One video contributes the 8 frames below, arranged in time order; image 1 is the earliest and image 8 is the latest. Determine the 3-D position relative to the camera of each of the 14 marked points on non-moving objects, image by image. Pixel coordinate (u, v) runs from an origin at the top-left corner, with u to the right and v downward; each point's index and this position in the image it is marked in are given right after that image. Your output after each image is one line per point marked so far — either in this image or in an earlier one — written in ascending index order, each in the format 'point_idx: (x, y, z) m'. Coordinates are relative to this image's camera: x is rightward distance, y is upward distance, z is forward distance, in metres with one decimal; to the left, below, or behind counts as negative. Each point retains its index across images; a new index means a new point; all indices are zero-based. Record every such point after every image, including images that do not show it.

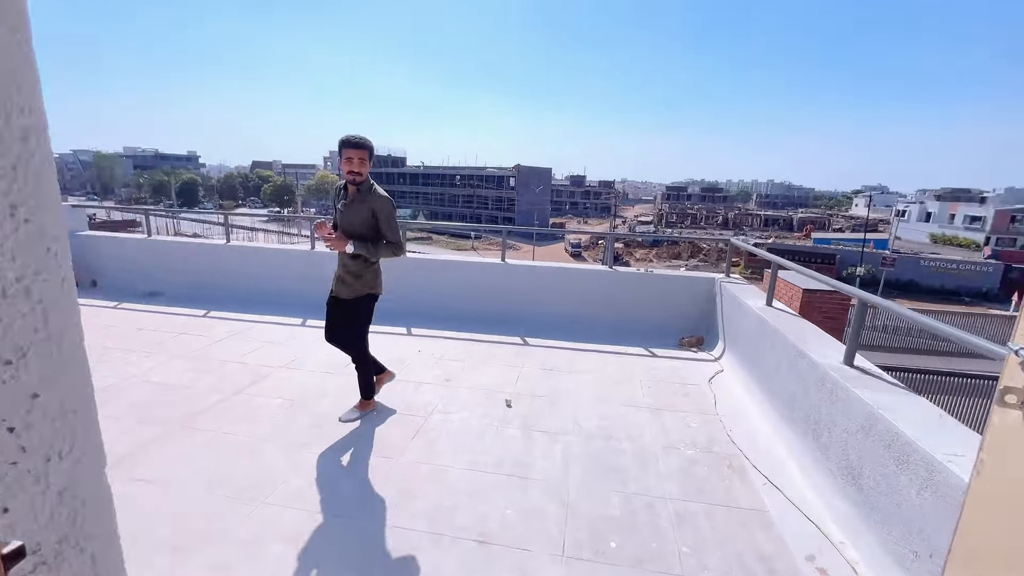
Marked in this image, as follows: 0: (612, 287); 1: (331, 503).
0: (+1.0, 0.0, +4.5) m
1: (-0.8, -1.0, +2.0) m
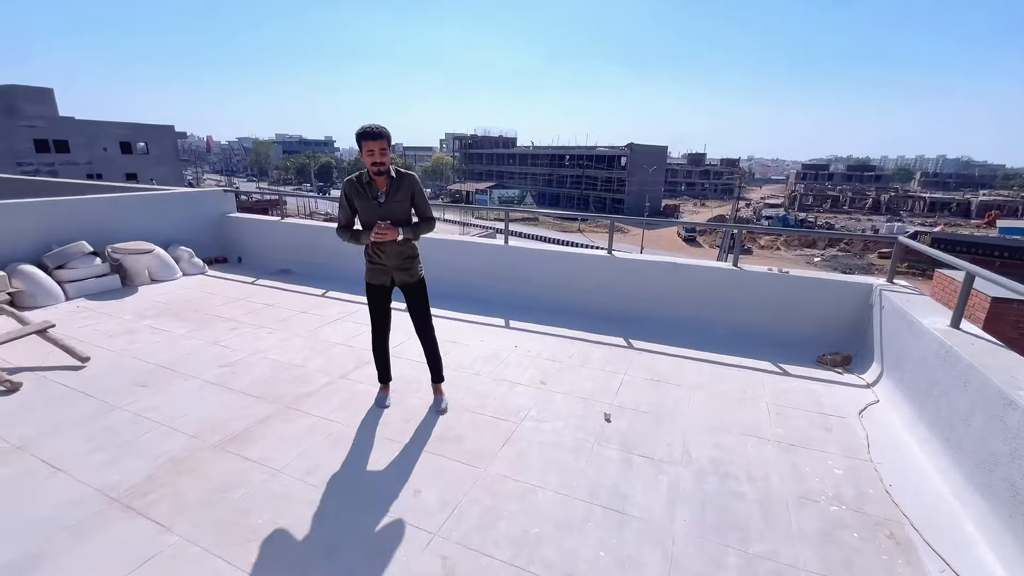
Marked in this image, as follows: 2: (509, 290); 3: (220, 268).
0: (+1.9, 0.0, +3.9) m
1: (-0.4, -1.0, +2.0) m
2: (0.0, 0.0, +4.8) m
3: (-3.7, +0.3, +5.9) m
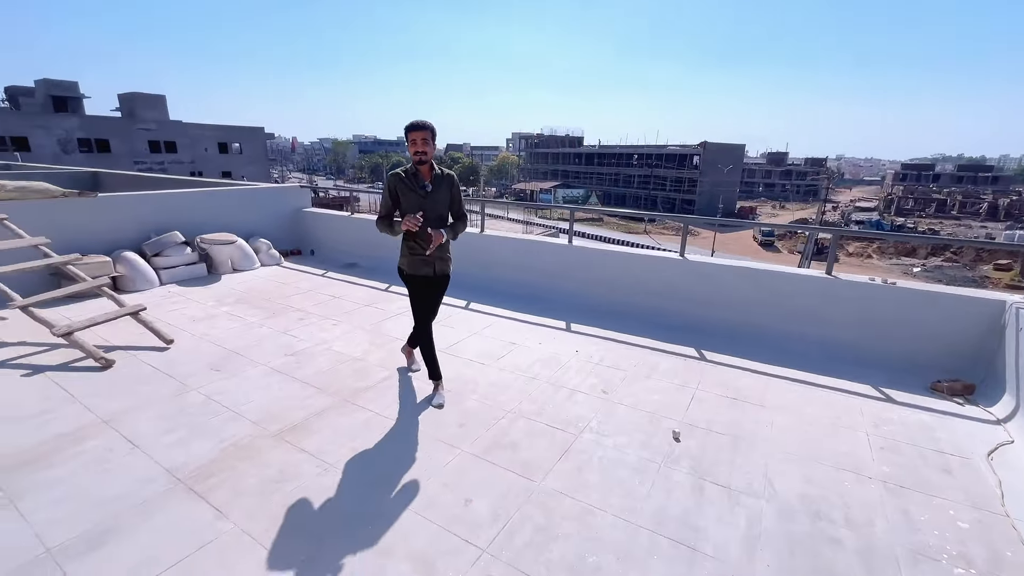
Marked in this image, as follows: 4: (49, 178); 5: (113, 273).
0: (+2.4, -0.1, +3.5) m
1: (-0.2, -1.0, +1.9) m
2: (+0.6, 0.0, +4.6) m
3: (-2.9, +0.4, +6.2) m
4: (-7.3, +1.7, +7.3) m
5: (-3.9, +0.2, +4.5) m
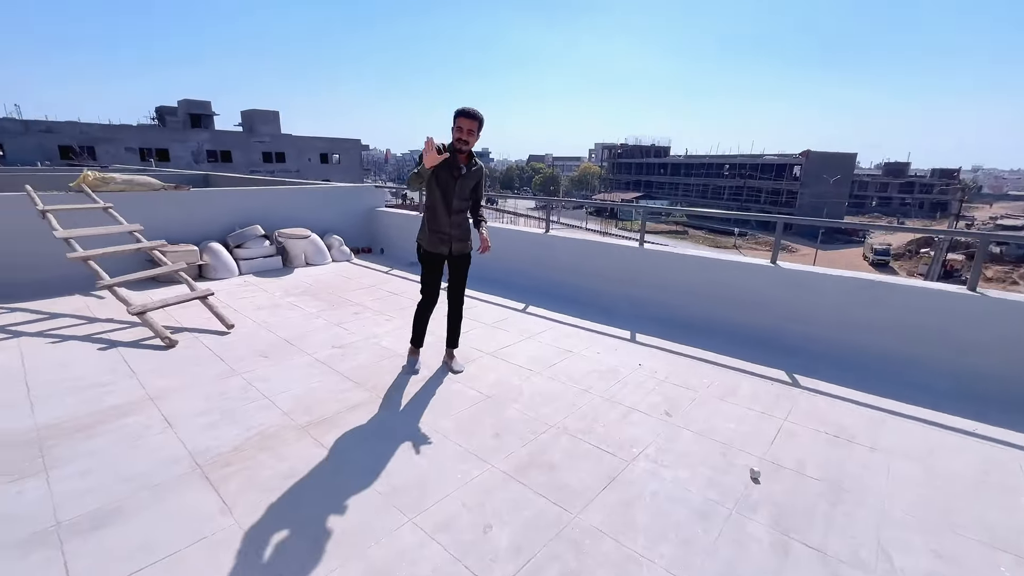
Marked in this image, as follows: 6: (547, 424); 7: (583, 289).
0: (+2.7, -0.2, +2.8) m
1: (-0.1, -0.9, +1.6) m
2: (+1.2, -0.1, +4.2) m
3: (-2.0, +0.4, +6.3) m
4: (-6.1, +1.9, +8.2) m
5: (-3.3, +0.3, +4.8) m
6: (+0.2, -0.7, +2.4) m
7: (+0.7, 0.0, +4.6) m
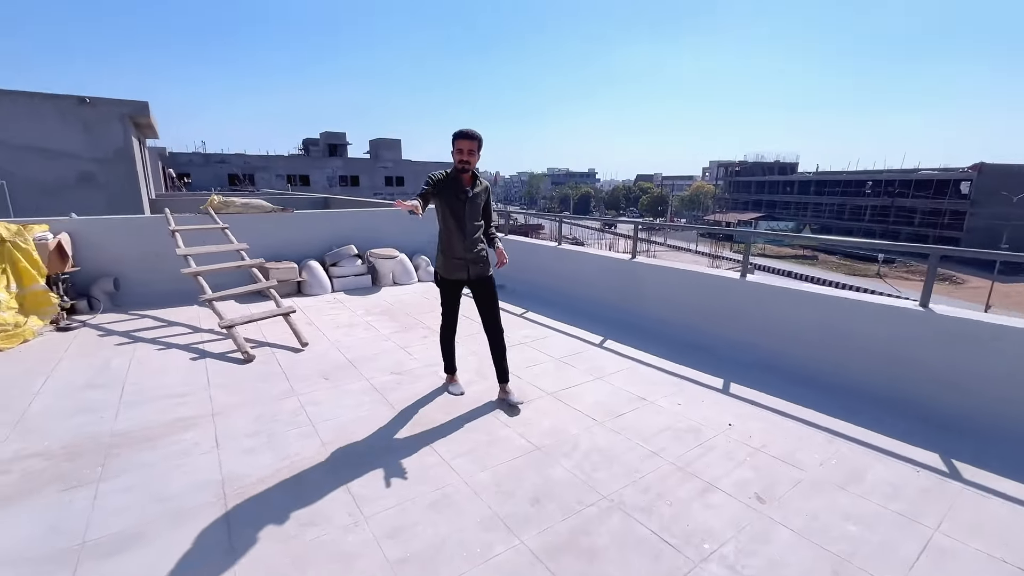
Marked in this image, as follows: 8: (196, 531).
0: (+3.0, -0.5, +1.8) m
1: (-0.1, -1.0, +1.3) m
2: (+1.8, -0.4, +3.6) m
3: (-0.8, +0.1, +6.4) m
4: (-4.4, +1.7, +9.1) m
5: (-2.4, +0.1, +5.2) m
6: (+0.4, -0.9, +2.0) m
7: (+1.4, -0.3, +4.0) m
8: (-1.2, -0.9, +1.7) m
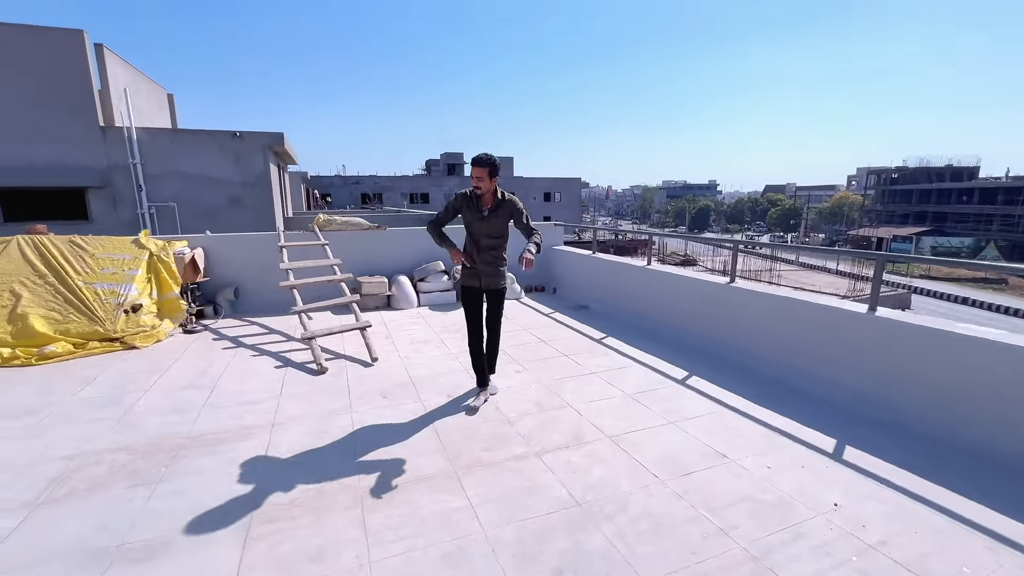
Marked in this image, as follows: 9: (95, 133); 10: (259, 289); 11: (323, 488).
0: (+2.9, -0.7, +0.9) m
1: (-0.2, -1.1, +1.0) m
2: (+2.2, -0.6, +2.8) m
3: (+0.3, -0.1, +6.2) m
4: (-2.4, +1.5, +9.8) m
5: (-1.5, 0.0, +5.4) m
6: (+0.5, -1.0, +1.6) m
7: (+1.9, -0.5, +3.4) m
8: (-1.1, -1.0, +1.7) m
9: (-6.6, +2.5, +7.3) m
10: (-2.9, 0.0, +5.3) m
11: (-0.9, -0.9, +2.1) m
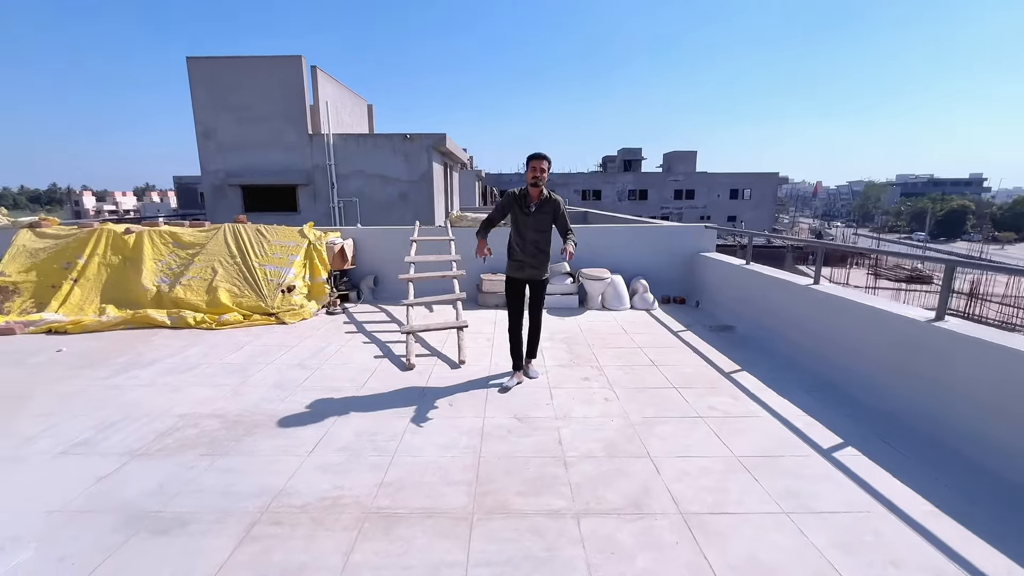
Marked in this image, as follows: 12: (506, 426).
0: (+2.3, -1.0, -0.5) m
1: (-0.5, -1.2, +0.8) m
2: (+2.4, -0.9, +1.6) m
3: (+1.9, -0.2, +5.4) m
4: (+0.8, +1.5, +9.7) m
5: (-0.1, 0.0, +5.3) m
6: (+0.3, -1.1, +1.1) m
7: (+2.3, -0.8, +2.2) m
8: (-1.1, -1.0, +1.8) m
9: (-4.0, +2.9, +8.9) m
10: (-1.5, +0.1, +5.7) m
11: (-0.8, -0.9, +2.0) m
12: (0.0, -0.8, +2.7) m
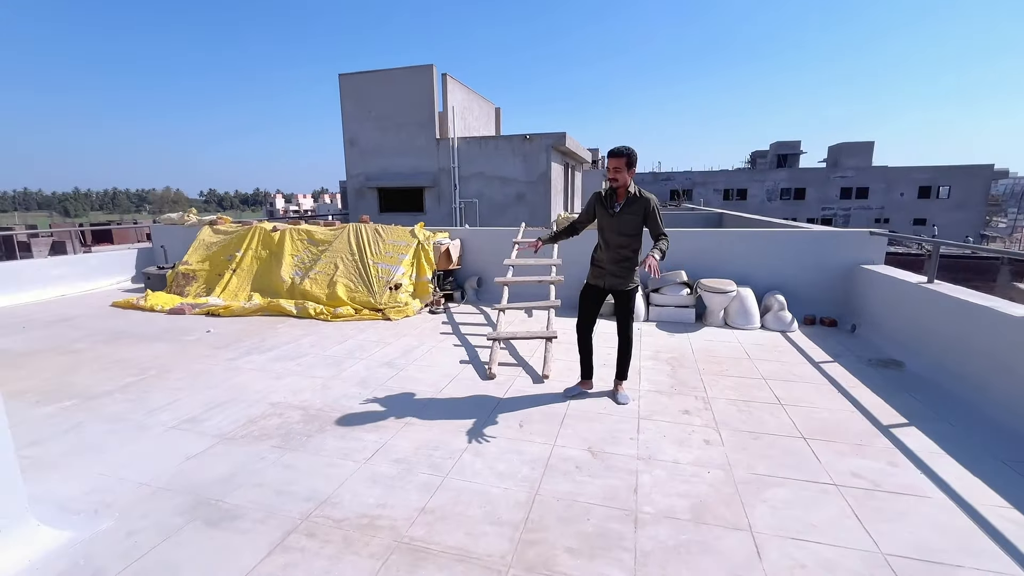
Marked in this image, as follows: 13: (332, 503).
0: (+1.7, -1.1, -1.4) m
1: (-0.7, -1.2, +0.6) m
2: (+2.3, -1.1, +0.6) m
3: (+2.9, -0.4, +4.4) m
4: (+3.1, +1.3, +8.8) m
5: (+1.0, -0.1, +4.9) m
6: (+0.2, -1.2, +0.7) m
7: (+2.5, -1.0, +1.2) m
8: (-1.0, -1.0, +1.8) m
9: (-1.6, +2.9, +9.3) m
10: (-0.2, +0.1, +5.7) m
11: (-0.6, -0.9, +1.9) m
12: (+0.3, -0.9, +2.3) m
13: (-0.8, -0.9, +2.0) m
